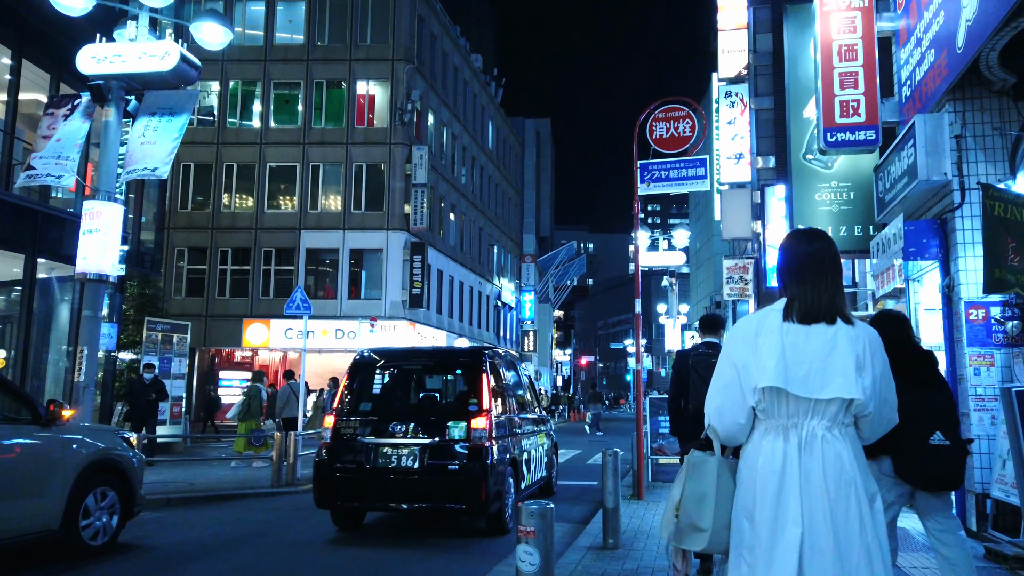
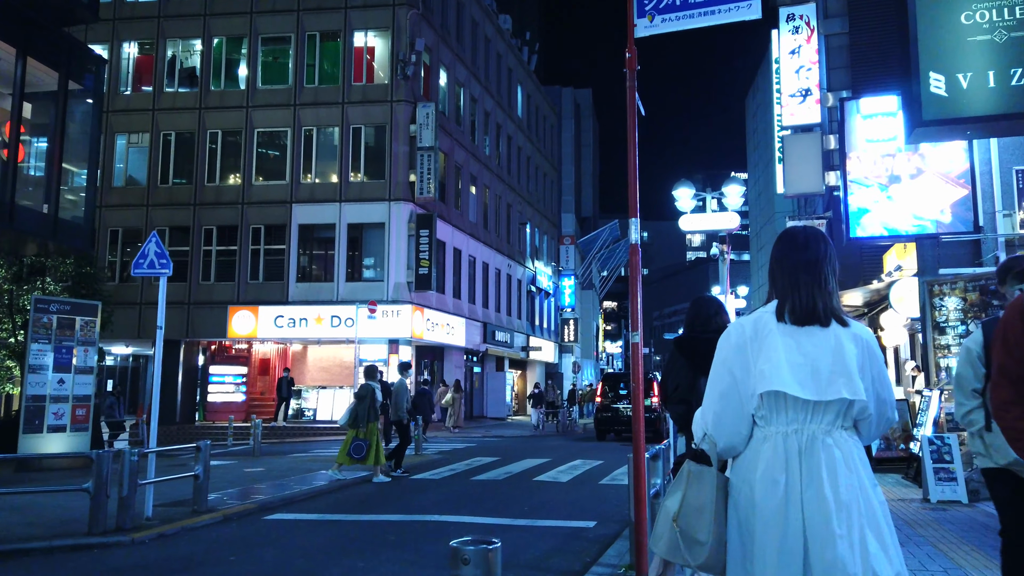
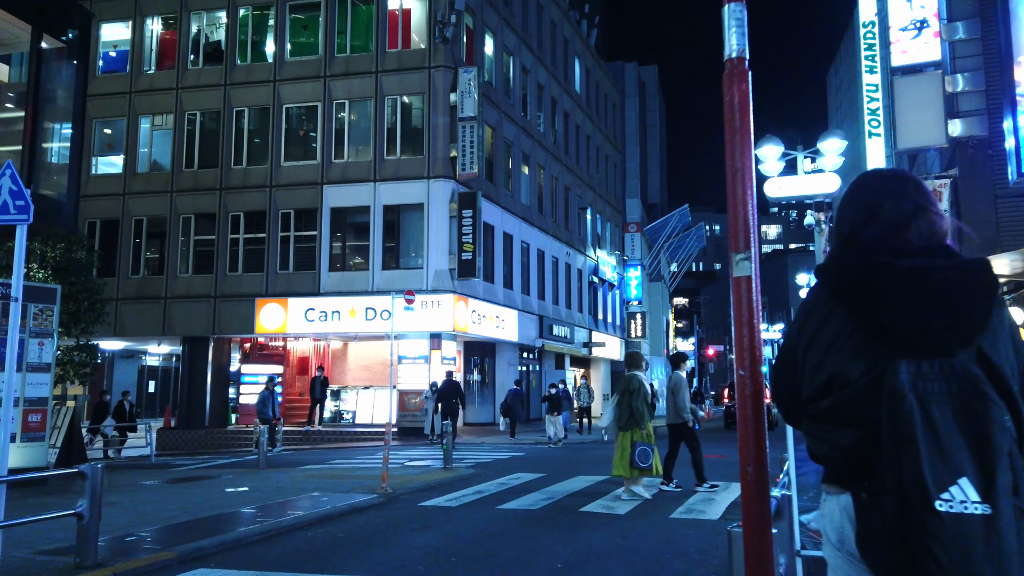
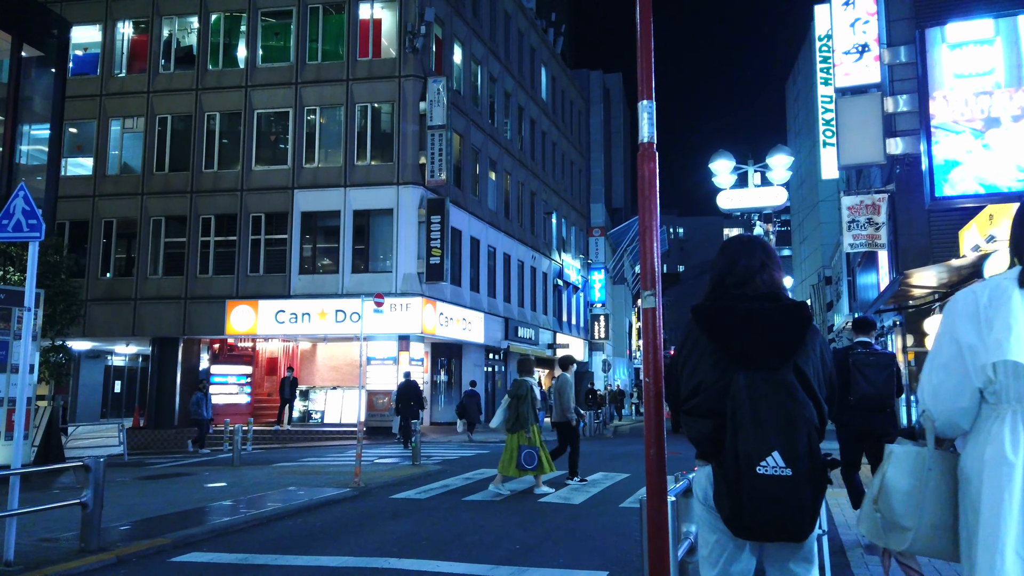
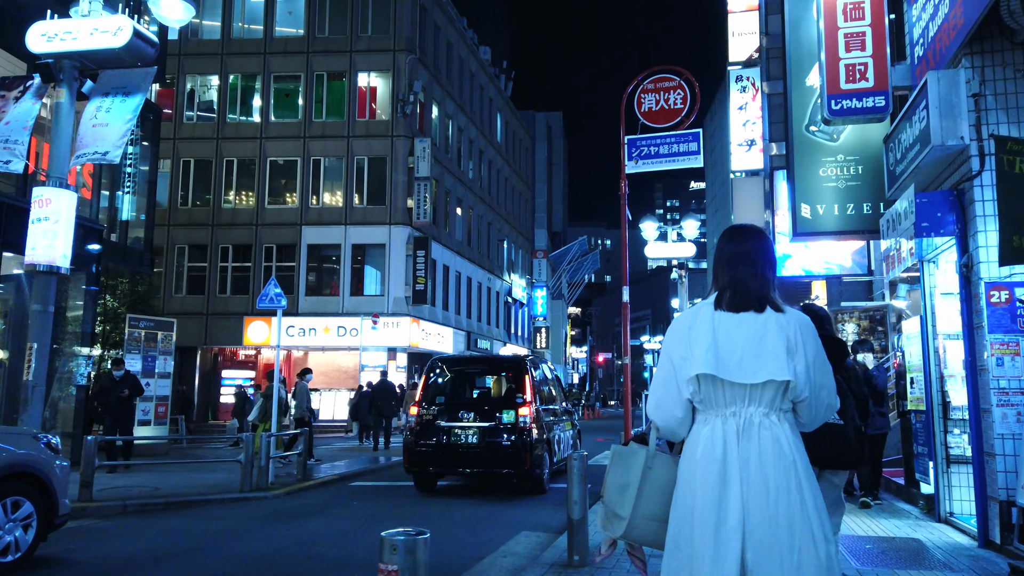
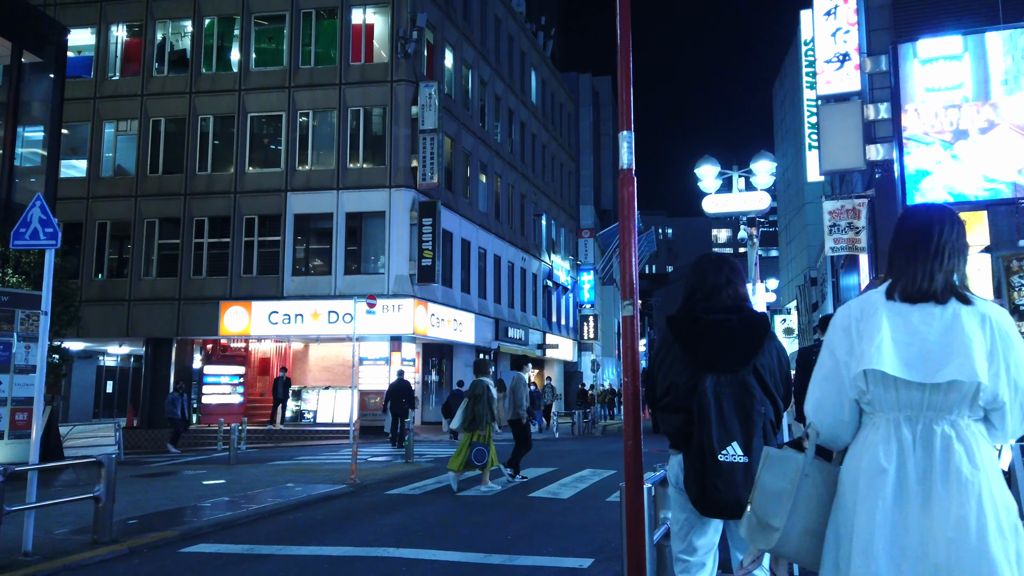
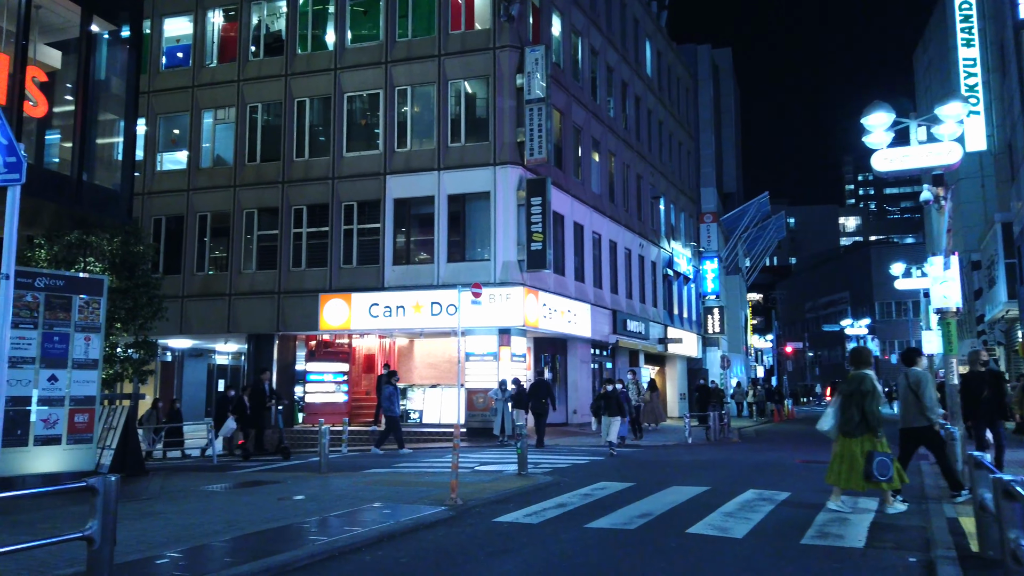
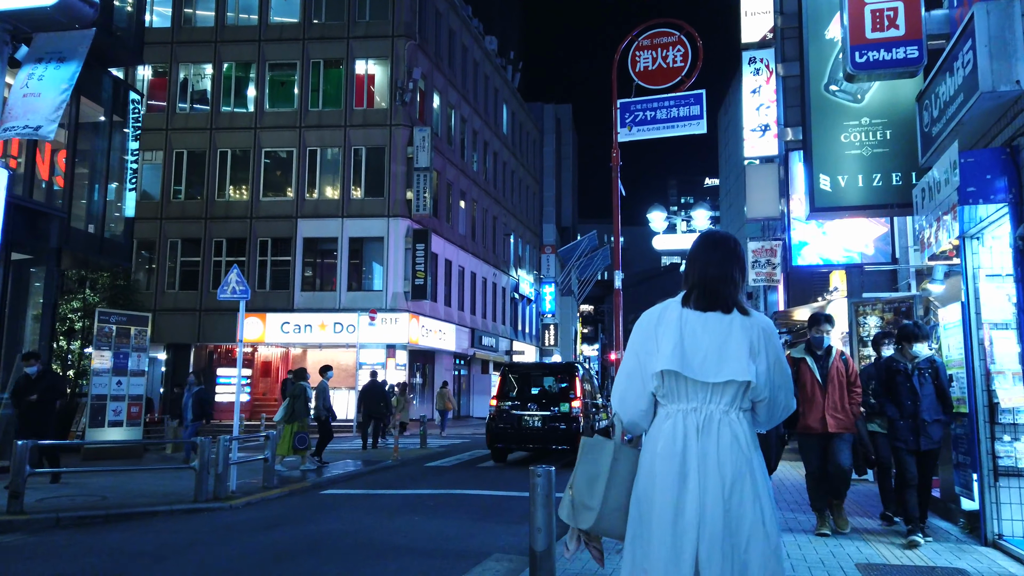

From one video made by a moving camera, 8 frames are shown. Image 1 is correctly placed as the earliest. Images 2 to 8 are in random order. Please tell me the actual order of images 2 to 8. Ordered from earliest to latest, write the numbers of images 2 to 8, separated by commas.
5, 8, 2, 6, 4, 3, 7
